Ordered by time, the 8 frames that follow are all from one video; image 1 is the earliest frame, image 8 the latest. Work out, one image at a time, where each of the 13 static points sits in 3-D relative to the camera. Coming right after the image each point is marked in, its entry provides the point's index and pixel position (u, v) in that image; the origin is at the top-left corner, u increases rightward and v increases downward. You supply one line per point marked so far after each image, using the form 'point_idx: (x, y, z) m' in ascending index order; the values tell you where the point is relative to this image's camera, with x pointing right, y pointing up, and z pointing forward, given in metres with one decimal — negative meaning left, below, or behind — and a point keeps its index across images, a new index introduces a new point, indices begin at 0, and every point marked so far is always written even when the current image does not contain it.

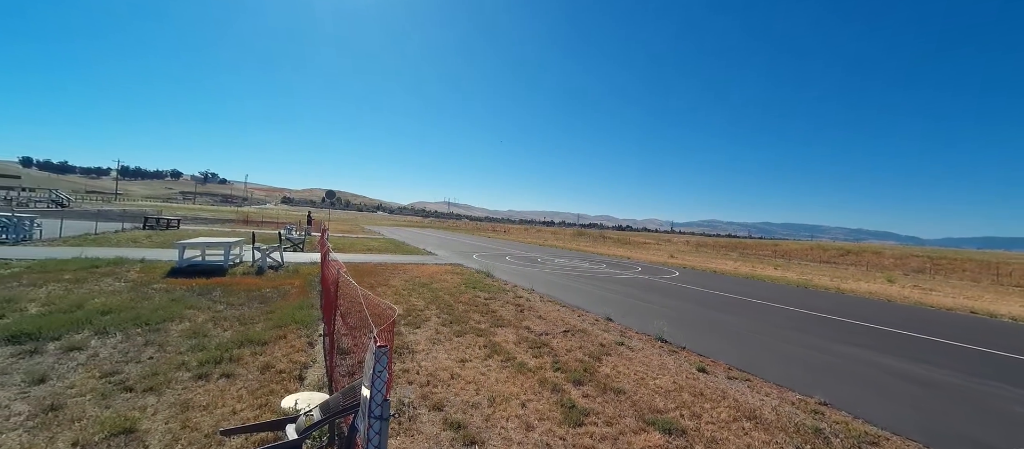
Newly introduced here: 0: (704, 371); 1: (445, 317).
0: (+3.3, -2.5, +6.6) m
1: (-1.6, -2.3, +9.3) m
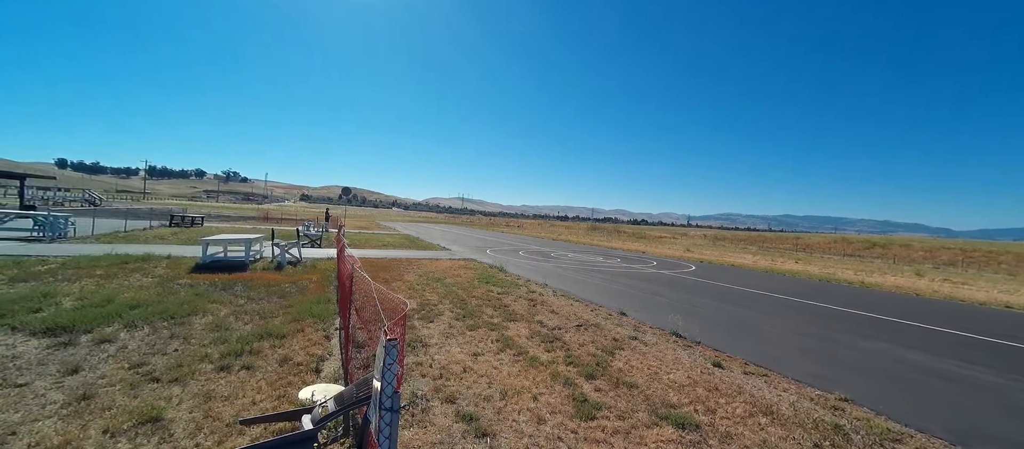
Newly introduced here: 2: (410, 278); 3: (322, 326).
0: (+3.5, -2.4, +6.5) m
1: (-1.3, -2.1, +9.4) m
2: (-3.6, -1.9, +13.6) m
3: (-4.0, -2.1, +8.1) m
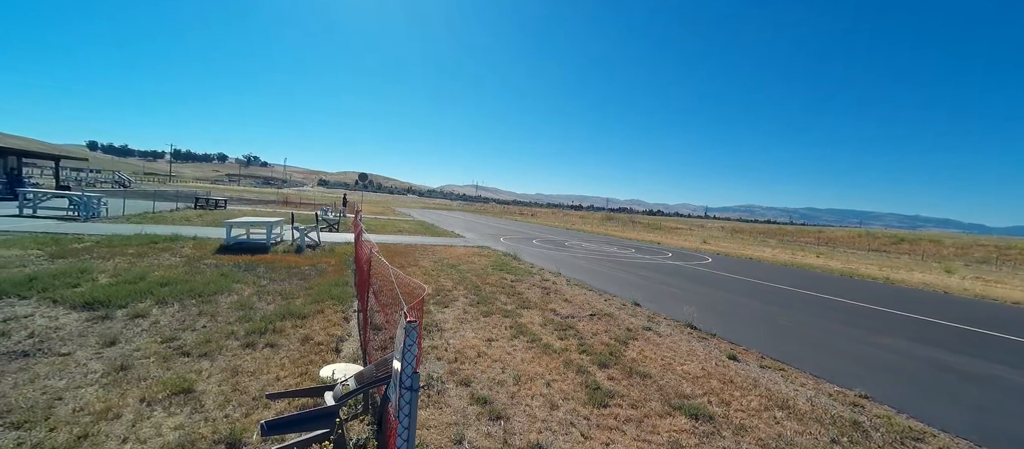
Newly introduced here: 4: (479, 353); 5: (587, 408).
0: (+3.7, -2.3, +6.5) m
1: (-1.0, -1.8, +9.5) m
2: (-3.1, -1.4, +13.7) m
3: (-3.7, -1.8, +8.4) m
4: (-0.5, -2.1, +6.2) m
5: (+0.9, -2.2, +4.7) m
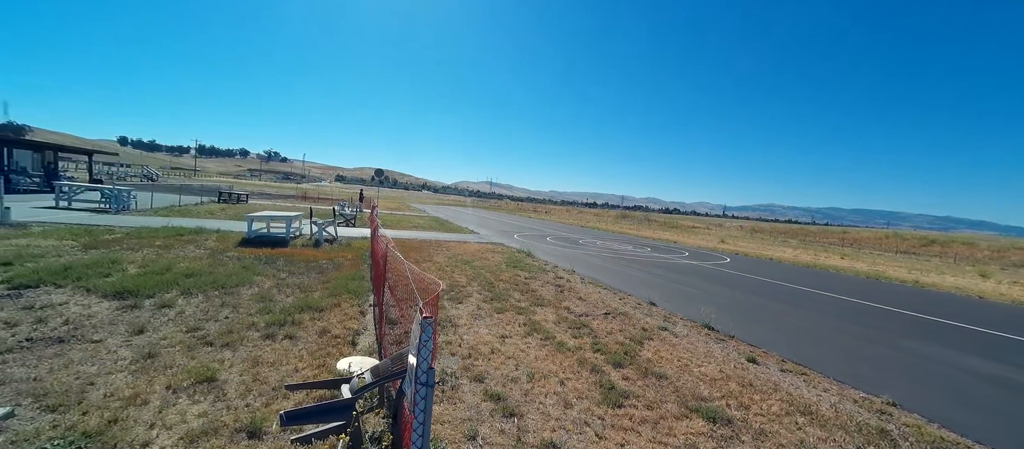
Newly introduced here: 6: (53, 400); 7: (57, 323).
0: (+4.0, -2.3, +6.4) m
1: (-0.6, -1.7, +9.6) m
2: (-2.5, -1.2, +13.8) m
3: (-3.4, -1.7, +8.5) m
4: (-0.3, -2.0, +6.2) m
5: (+1.1, -2.2, +4.6) m
6: (-4.6, -1.8, +3.9) m
7: (-7.3, -1.6, +6.2) m
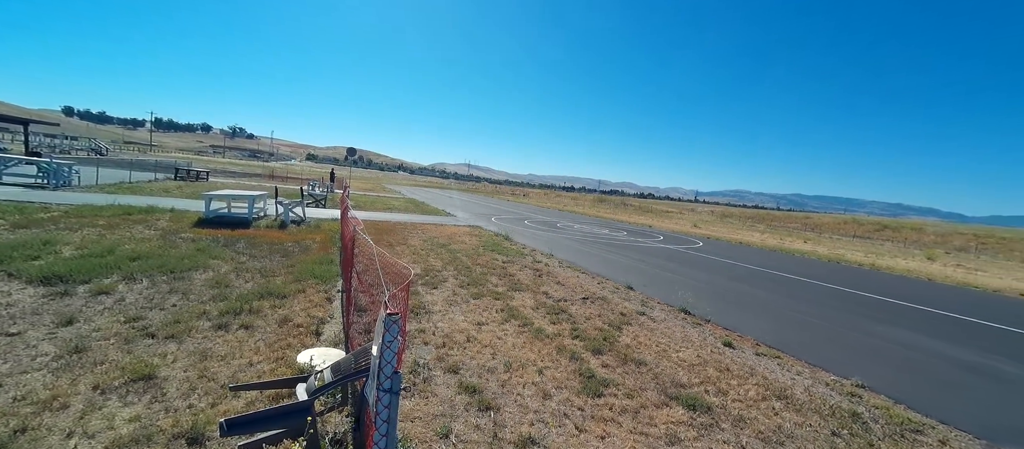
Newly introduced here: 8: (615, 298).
0: (+3.6, -2.0, +6.3) m
1: (-1.2, -1.3, +9.2) m
2: (-3.4, -0.6, +13.3) m
3: (-3.9, -1.3, +8.0) m
4: (-0.7, -1.7, +5.9) m
5: (+0.8, -2.0, +4.4) m
6: (-4.8, -1.6, +3.3) m
7: (-7.7, -1.3, +5.4) m
8: (+2.4, -1.7, +8.7) m
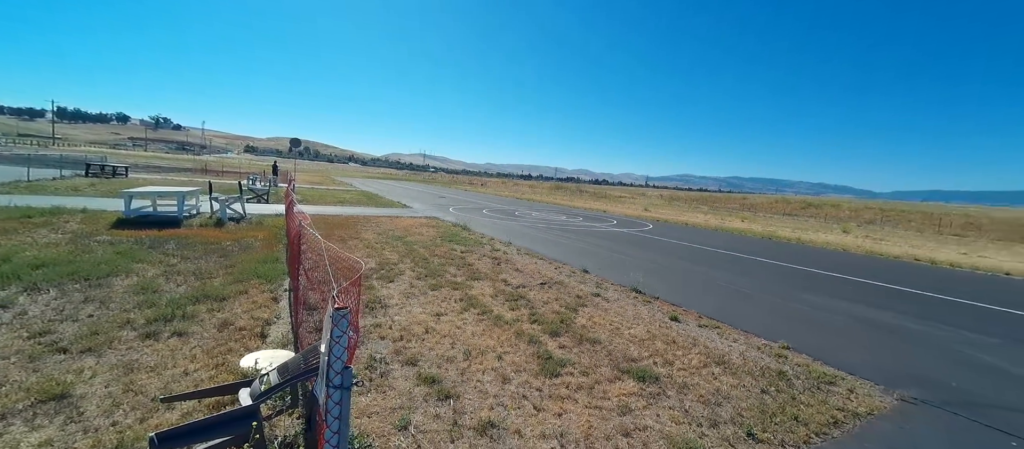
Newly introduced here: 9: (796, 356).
0: (+2.9, -1.7, +6.7) m
1: (-2.2, -1.1, +9.0) m
2: (-4.9, -0.4, +12.9) m
3: (-4.8, -1.2, +7.5) m
4: (-1.3, -1.6, +5.8) m
5: (+0.3, -1.8, +4.5) m
6: (-5.2, -1.6, +2.8) m
7: (-8.2, -1.4, +4.6) m
8: (+1.4, -1.3, +9.0) m
9: (+4.1, -1.9, +5.5) m
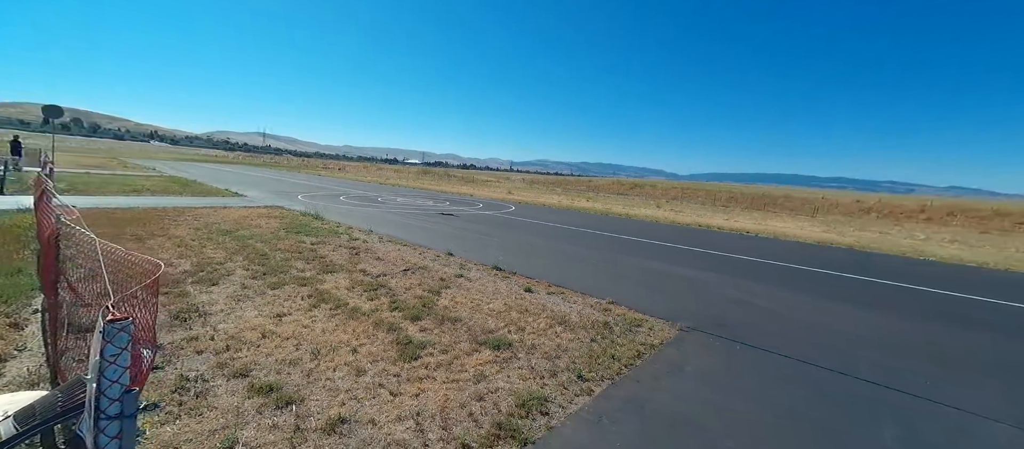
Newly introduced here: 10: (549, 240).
0: (+0.3, -1.3, +7.4) m
1: (-5.3, -0.8, +7.8) m
2: (-9.1, -0.1, +10.4) m
3: (-7.1, -1.2, +5.4) m
4: (-3.3, -1.4, +5.1) m
5: (-1.3, -1.6, +4.4) m
6: (-5.9, -1.8, +0.9) m
7: (-9.4, -1.6, +1.5) m
8: (-1.9, -0.9, +8.9) m
9: (+1.9, -1.5, +6.7) m
10: (+1.2, -0.5, +13.0) m
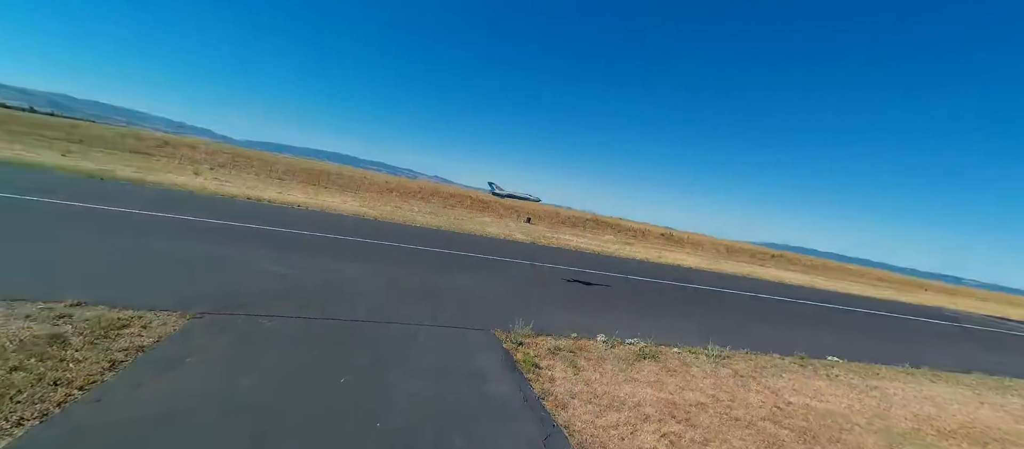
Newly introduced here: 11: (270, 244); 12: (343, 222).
0: (-4.9, -1.1, +4.8) m
1: (-9.9, -0.5, +2.4) m
2: (-14.5, +0.3, +2.7) m
3: (-10.4, -0.8, -0.6) m
4: (-6.9, -1.2, +1.0) m
5: (-4.9, -1.5, +1.5) m
6: (-7.0, -1.5, -3.9) m
7: (-10.3, -1.3, -5.1) m
8: (-7.6, -0.7, +5.1) m
9: (-3.2, -1.4, +5.0) m
10: (-7.0, -0.3, +10.2) m
11: (-4.4, -1.0, +7.6) m
12: (-4.6, -0.7, +11.0) m
